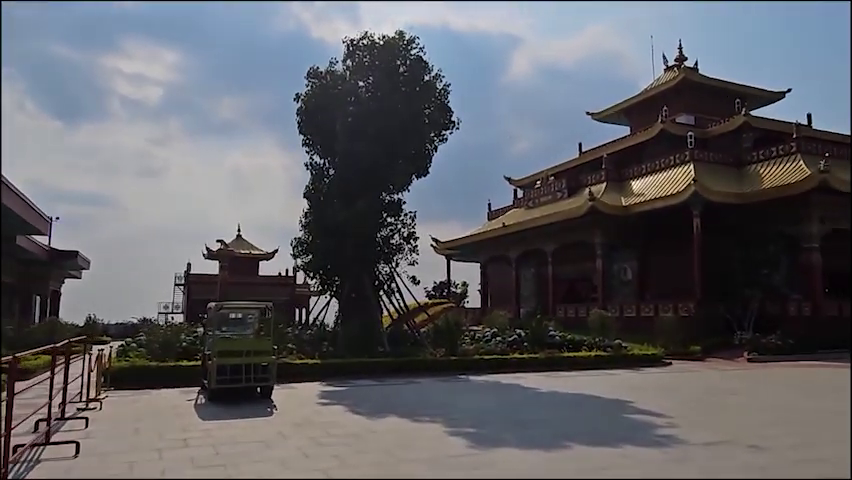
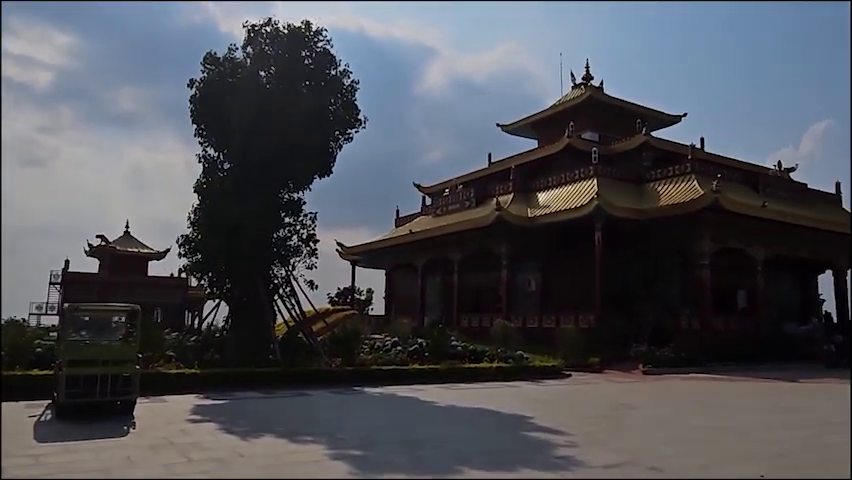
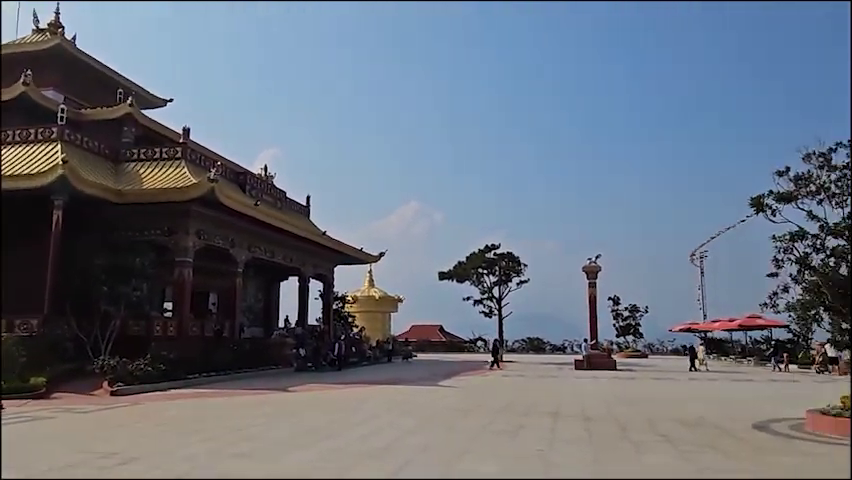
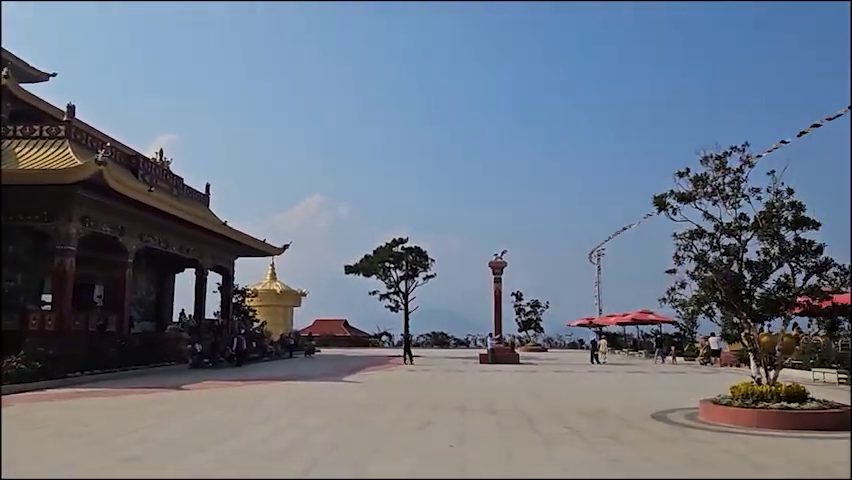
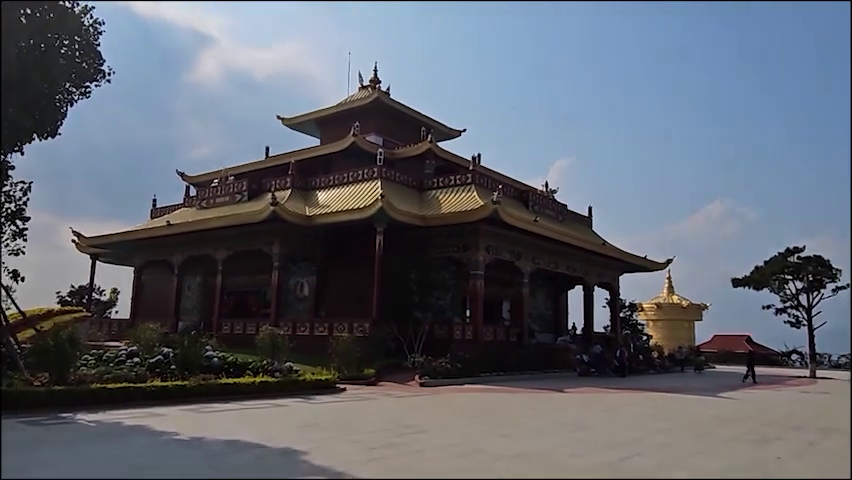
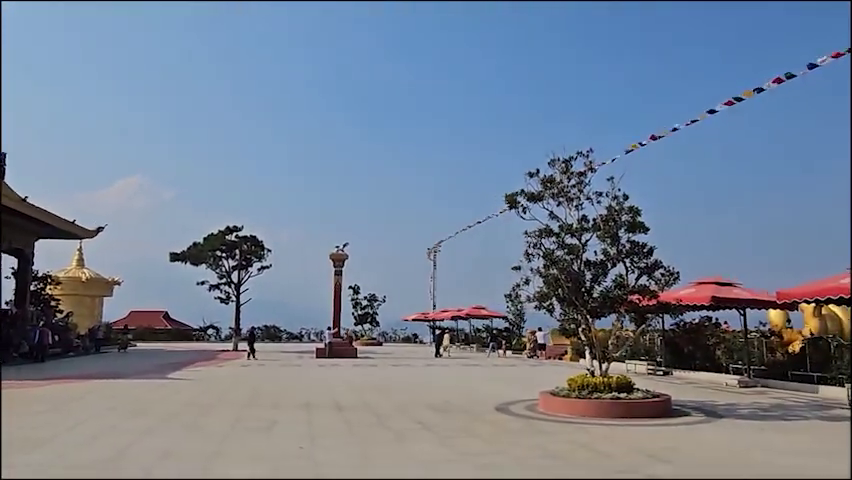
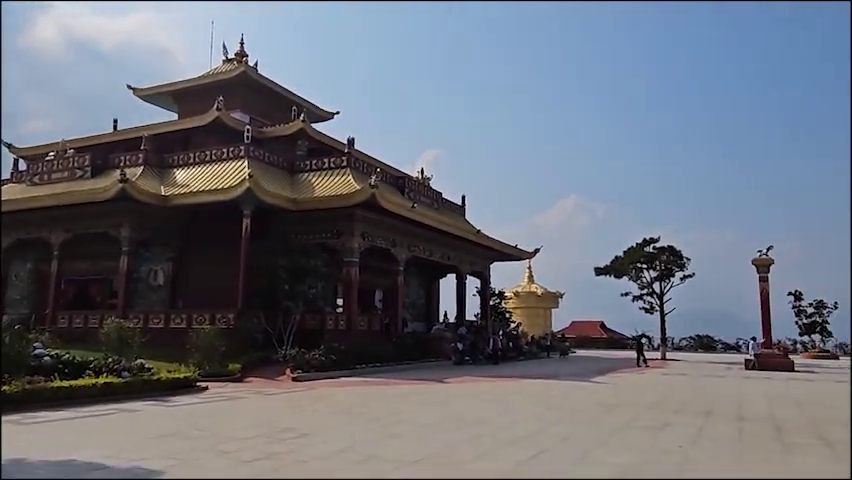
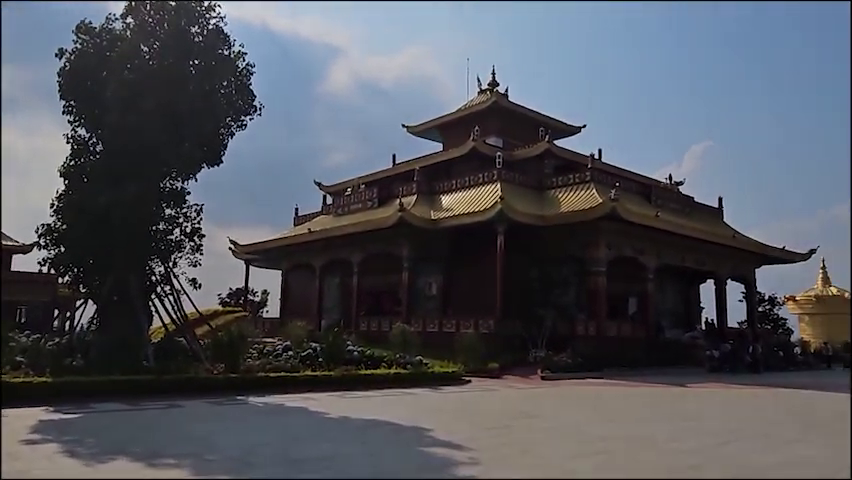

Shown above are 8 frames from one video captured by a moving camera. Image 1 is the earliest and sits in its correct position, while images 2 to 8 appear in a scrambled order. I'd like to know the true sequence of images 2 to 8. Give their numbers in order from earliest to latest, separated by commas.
2, 8, 5, 7, 3, 4, 6
